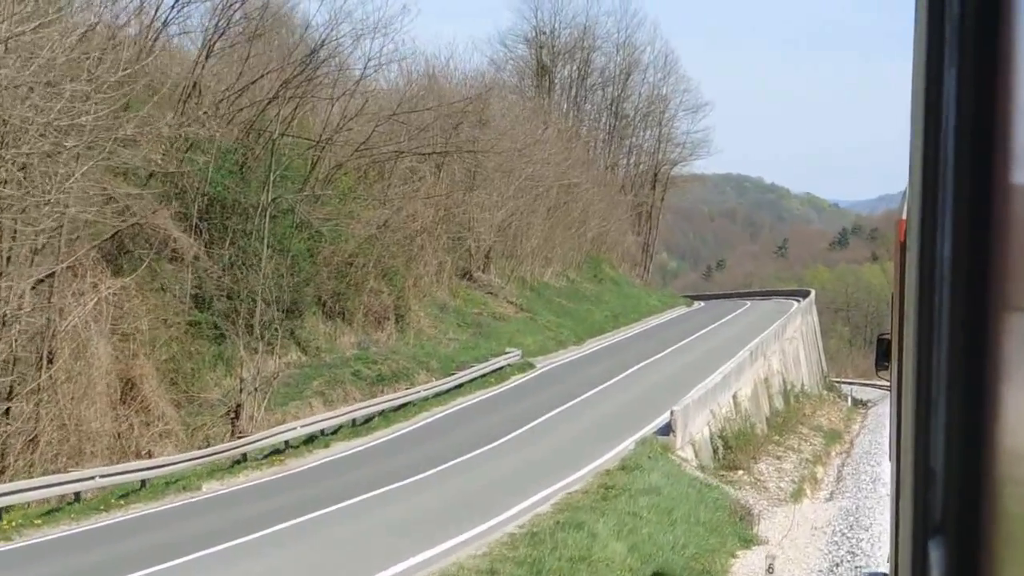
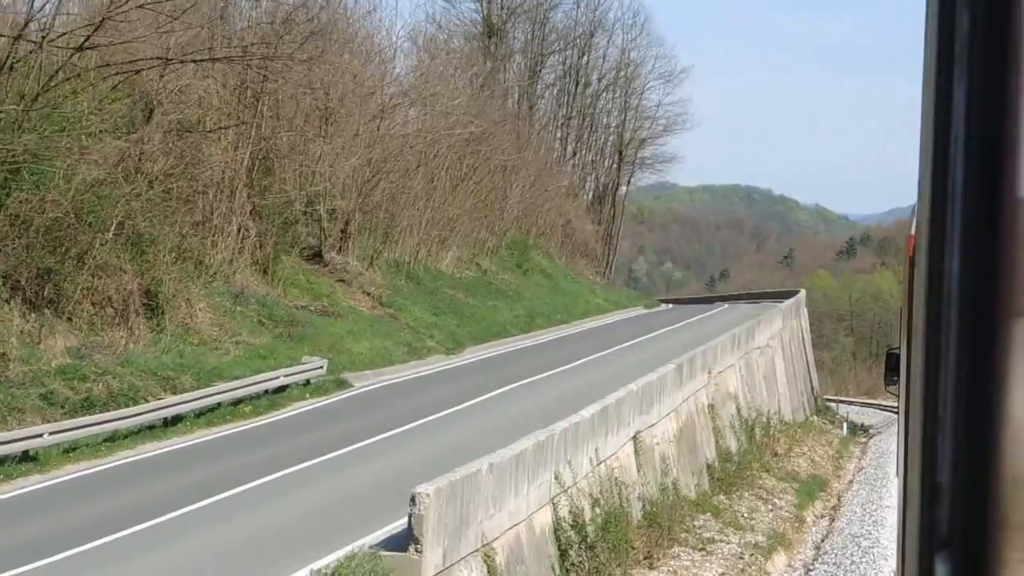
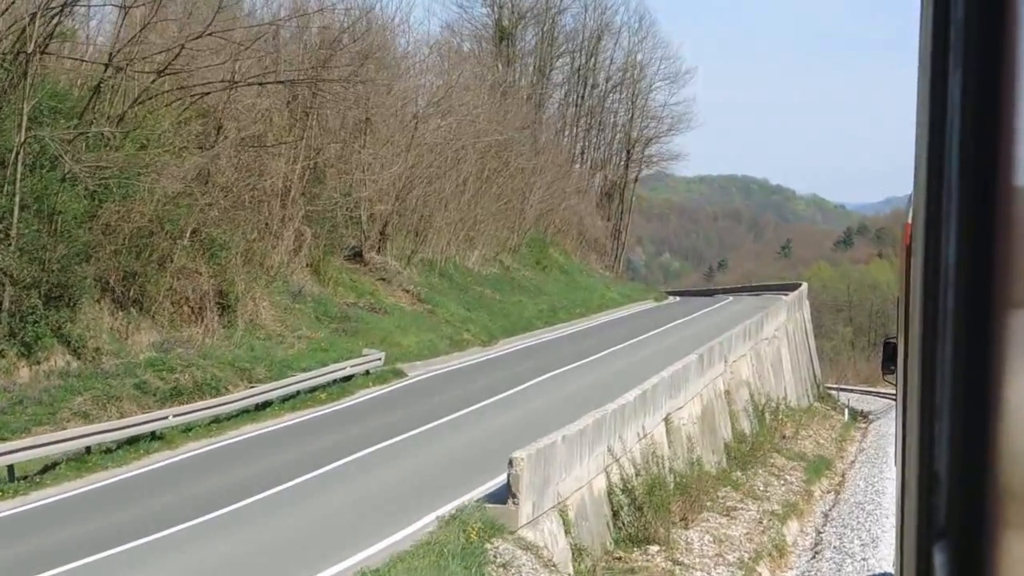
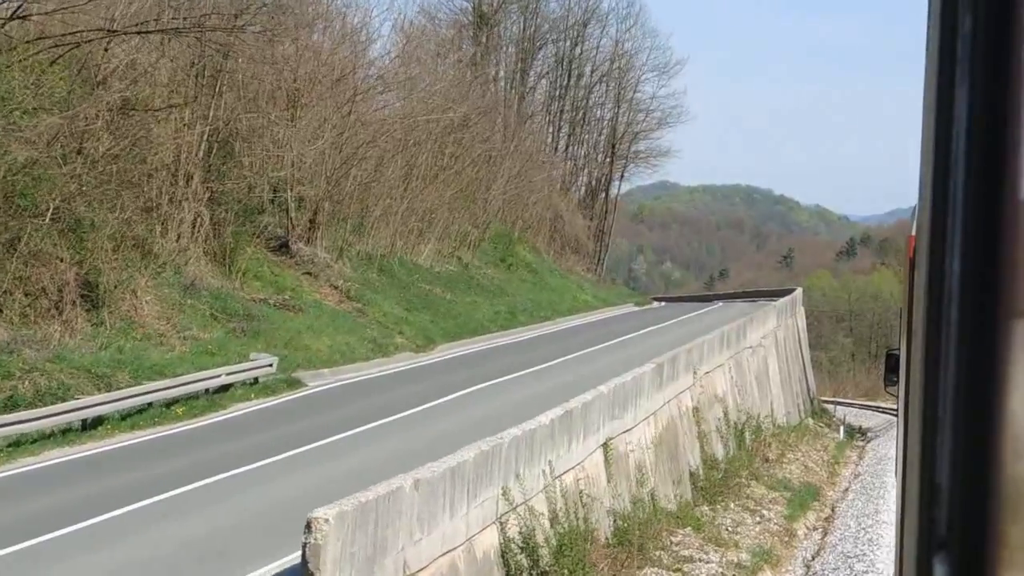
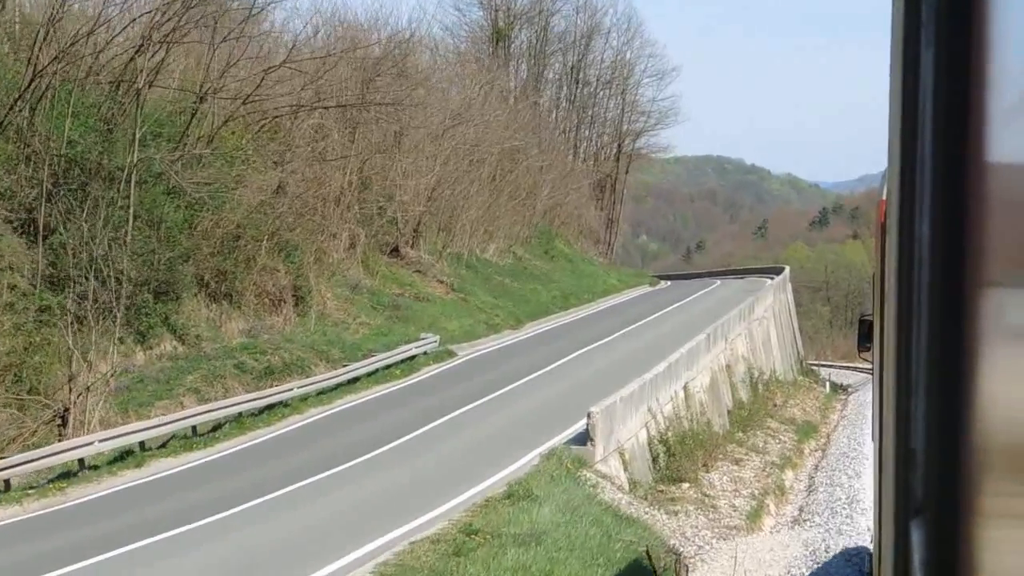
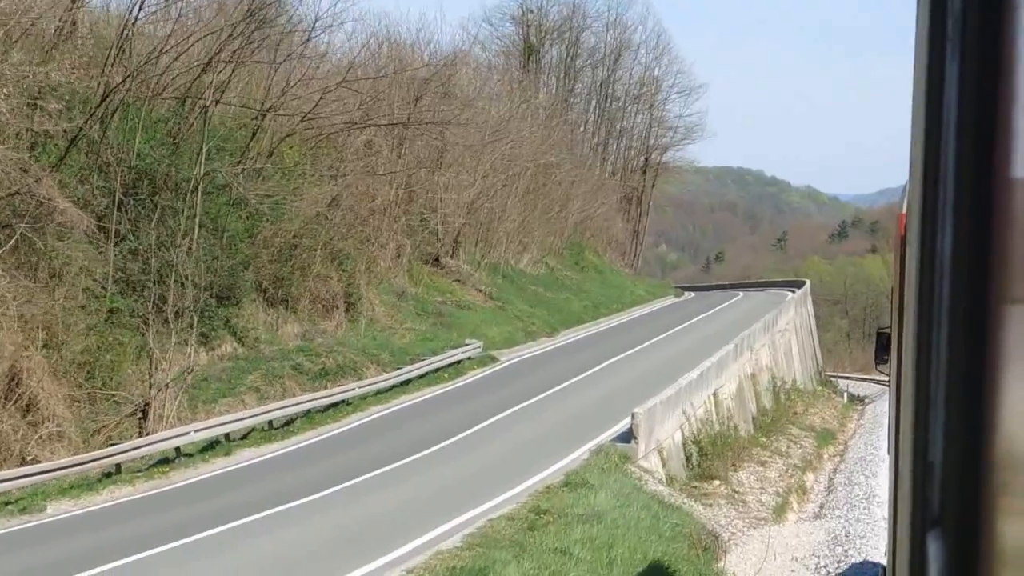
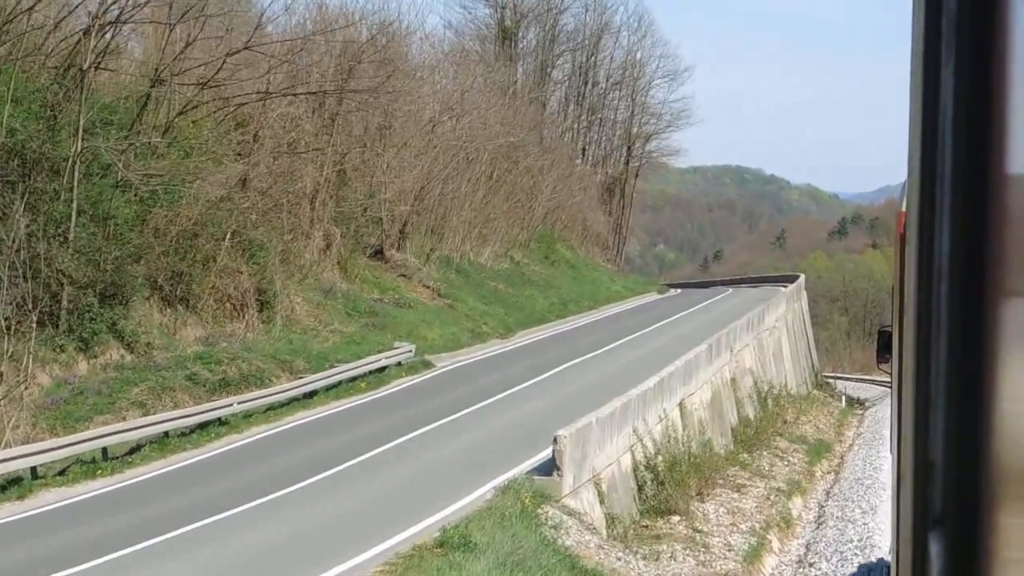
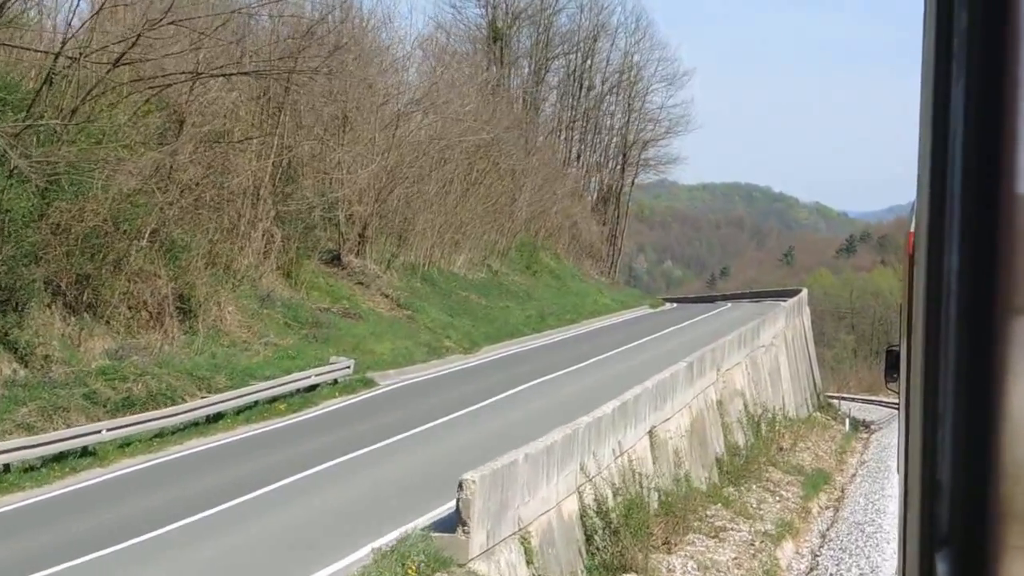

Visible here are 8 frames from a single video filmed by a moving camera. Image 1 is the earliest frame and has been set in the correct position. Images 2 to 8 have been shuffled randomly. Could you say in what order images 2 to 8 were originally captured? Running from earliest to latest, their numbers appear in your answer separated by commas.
6, 5, 7, 3, 8, 2, 4
